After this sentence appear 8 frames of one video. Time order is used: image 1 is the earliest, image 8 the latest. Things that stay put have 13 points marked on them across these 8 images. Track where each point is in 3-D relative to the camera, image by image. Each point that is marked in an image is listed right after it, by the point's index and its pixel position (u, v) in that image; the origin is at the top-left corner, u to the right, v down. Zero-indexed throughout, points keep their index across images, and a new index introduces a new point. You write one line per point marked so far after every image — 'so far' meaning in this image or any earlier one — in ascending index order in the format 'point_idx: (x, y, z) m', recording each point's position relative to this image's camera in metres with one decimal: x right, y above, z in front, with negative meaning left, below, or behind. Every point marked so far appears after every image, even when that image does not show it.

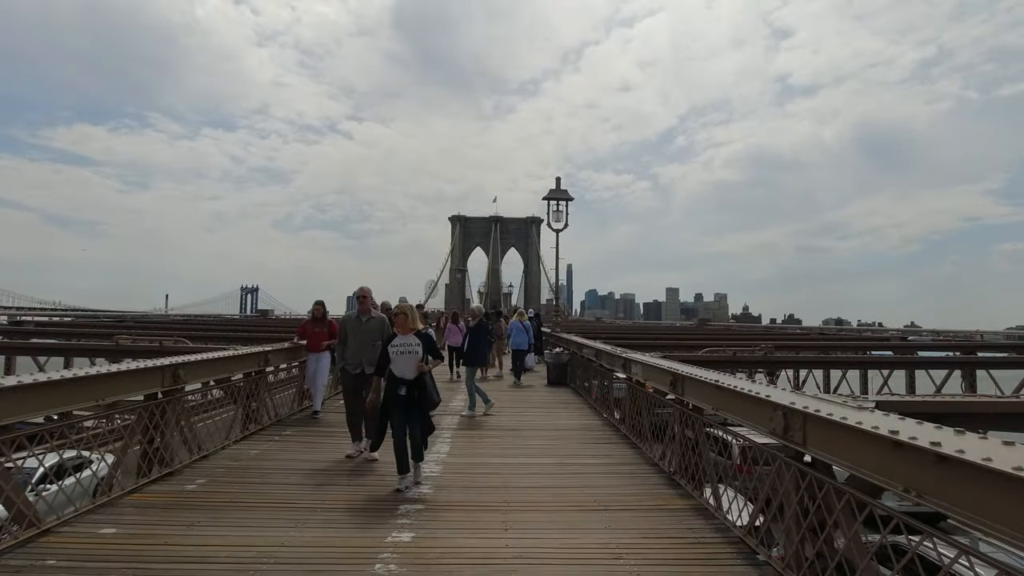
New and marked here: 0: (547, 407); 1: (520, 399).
0: (+0.6, -1.9, +10.2) m
1: (+0.2, -1.9, +10.8) m
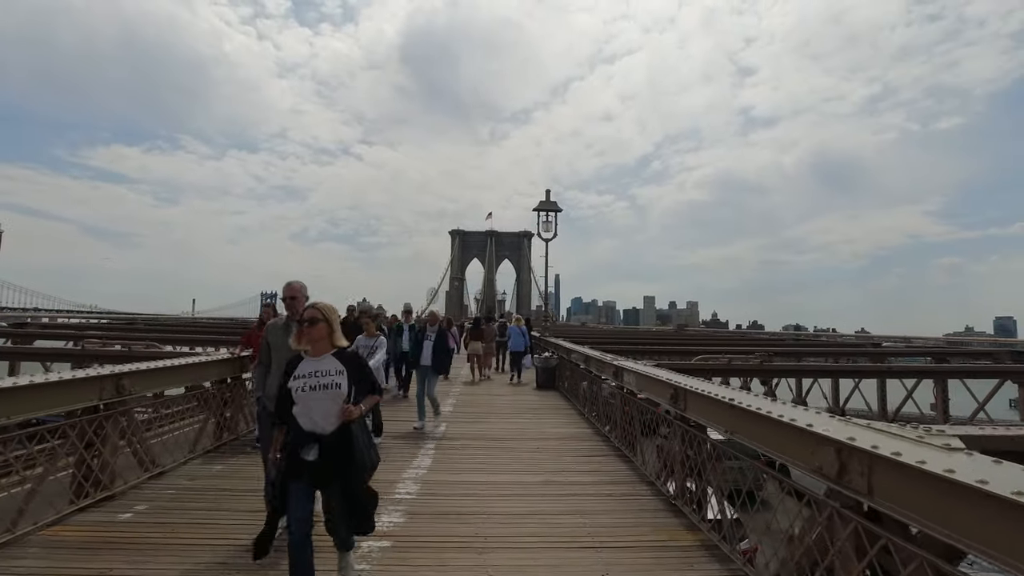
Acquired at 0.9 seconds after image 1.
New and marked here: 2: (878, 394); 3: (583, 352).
0: (+0.3, -2.0, +9.8) m
1: (-0.1, -2.0, +10.4) m
2: (+8.0, -2.3, +13.1) m
3: (+1.1, -1.0, +8.9) m
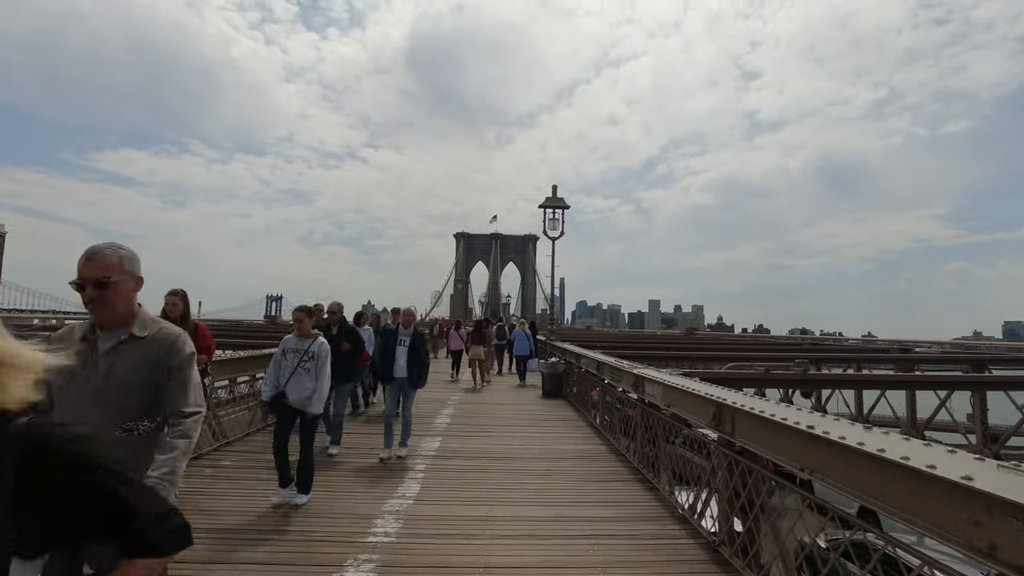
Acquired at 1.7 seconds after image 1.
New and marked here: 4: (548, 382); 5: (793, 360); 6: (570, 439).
0: (+0.3, -2.0, +9.0) m
1: (-0.1, -1.9, +9.6) m
2: (+8.0, -2.4, +12.3) m
3: (+1.1, -1.0, +8.1) m
4: (+0.6, -1.7, +10.8) m
5: (+5.6, -1.4, +12.1) m
6: (+0.8, -2.0, +8.3) m
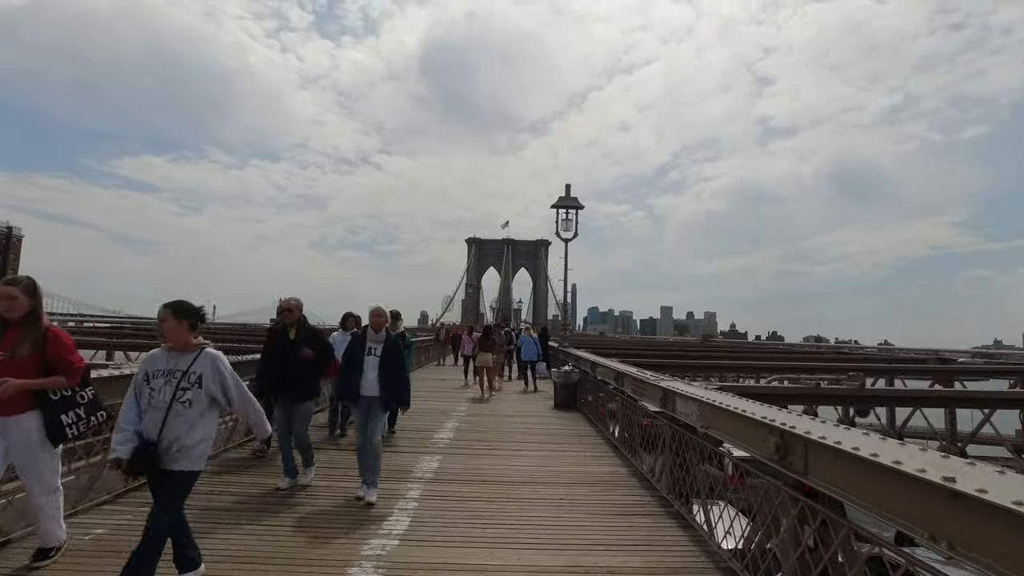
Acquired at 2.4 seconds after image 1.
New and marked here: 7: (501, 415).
0: (+0.5, -2.0, +8.3) m
1: (+0.1, -2.0, +9.0) m
2: (+8.2, -2.5, +11.4) m
3: (+1.2, -1.0, +7.5) m
4: (+0.8, -1.8, +10.1) m
5: (+5.8, -1.5, +11.3) m
6: (+0.9, -2.0, +7.6) m
7: (-0.1, -1.9, +8.6) m
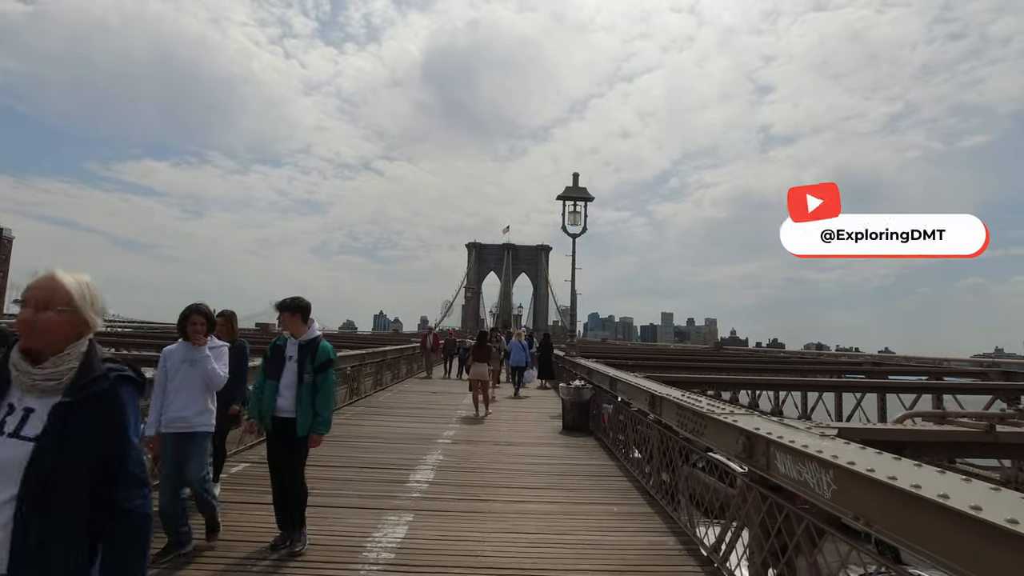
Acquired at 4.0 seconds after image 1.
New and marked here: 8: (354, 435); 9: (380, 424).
0: (+0.5, -2.0, +7.1) m
1: (+0.1, -2.0, +7.7) m
2: (+8.3, -2.6, +10.2) m
3: (+1.3, -1.0, +6.2) m
4: (+0.8, -1.8, +8.9) m
5: (+5.9, -1.6, +10.1) m
6: (+1.0, -2.0, +6.4) m
7: (-0.1, -1.9, +7.4) m
8: (-1.9, -1.8, +7.3) m
9: (-1.8, -1.9, +8.2) m
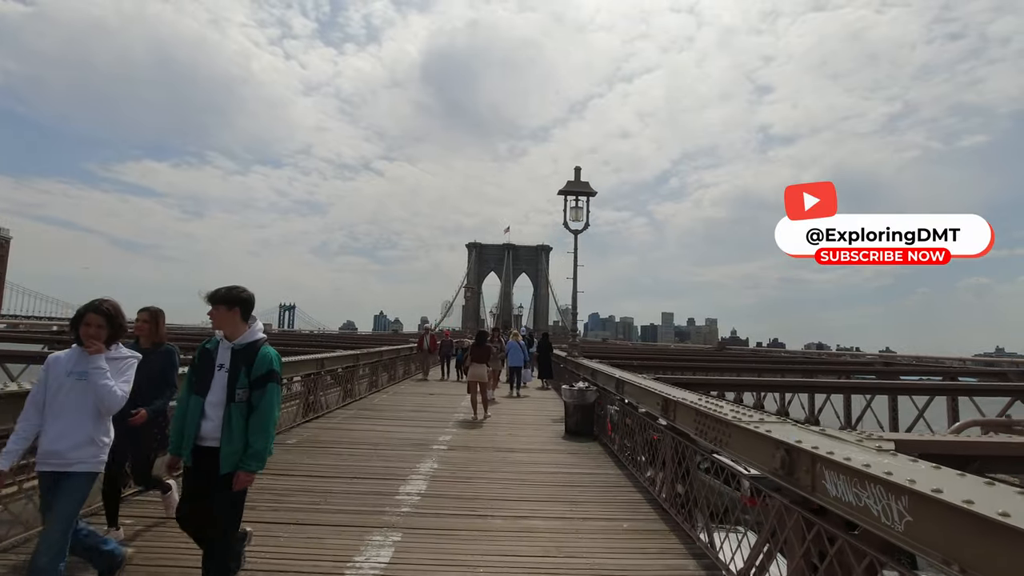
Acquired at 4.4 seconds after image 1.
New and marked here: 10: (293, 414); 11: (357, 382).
0: (+0.5, -2.1, +8.1) m
1: (+0.1, -2.1, +8.7) m
2: (+8.3, -2.6, +11.2) m
3: (+1.3, -1.1, +7.2) m
4: (+0.8, -1.8, +9.9) m
5: (+5.9, -1.6, +11.0) m
6: (+0.9, -2.1, +7.4) m
7: (-0.1, -1.9, +8.4) m
8: (-1.9, -1.9, +8.3) m
9: (-1.8, -1.9, +9.2) m
10: (-3.0, -1.7, +8.0) m
11: (-3.0, -1.8, +11.4) m
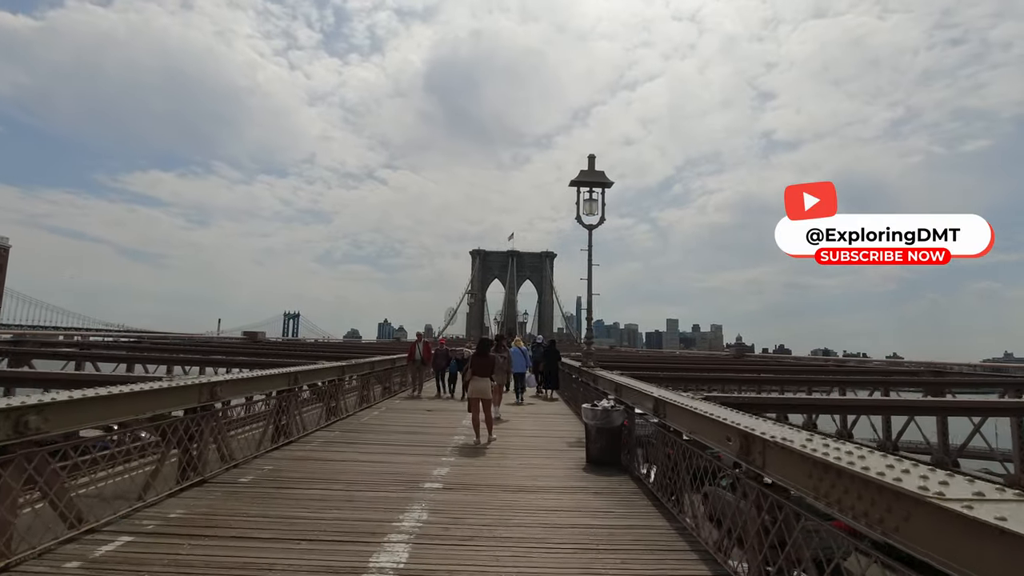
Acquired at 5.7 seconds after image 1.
0: (+0.6, -2.1, +7.8) m
1: (+0.2, -2.2, +8.5) m
2: (+8.4, -2.7, +10.9) m
3: (+1.4, -1.1, +7.0) m
4: (+1.0, -2.0, +9.6) m
5: (+6.0, -1.7, +10.7) m
6: (+1.1, -2.1, +7.1) m
7: (0.0, -2.0, +8.1) m
8: (-1.8, -2.0, +8.0) m
9: (-1.7, -2.0, +9.0) m
10: (-2.8, -1.8, +7.8) m
11: (-2.8, -1.9, +11.1) m
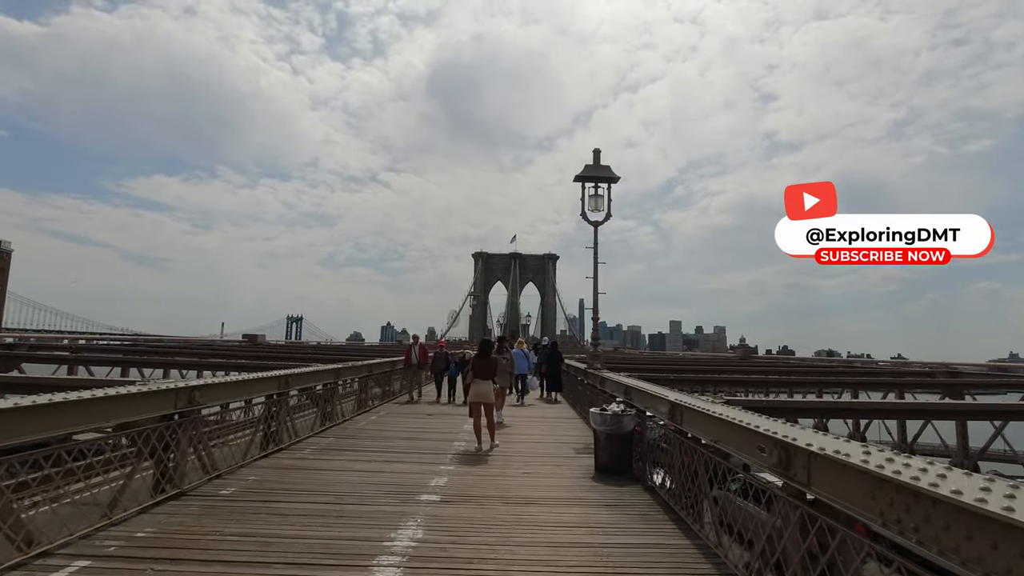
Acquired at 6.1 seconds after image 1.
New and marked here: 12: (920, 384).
0: (+0.6, -2.2, +8.4) m
1: (+0.2, -2.2, +9.1) m
2: (+8.4, -2.7, +11.4) m
3: (+1.4, -1.2, +7.6) m
4: (+1.0, -2.0, +10.2) m
5: (+6.0, -1.8, +11.3) m
6: (+1.1, -2.2, +7.7) m
7: (0.0, -2.1, +8.7) m
8: (-1.8, -2.0, +8.6) m
9: (-1.7, -2.1, +9.6) m
10: (-2.8, -1.9, +8.4) m
11: (-2.8, -2.0, +11.8) m
12: (+8.8, -2.0, +12.8) m
